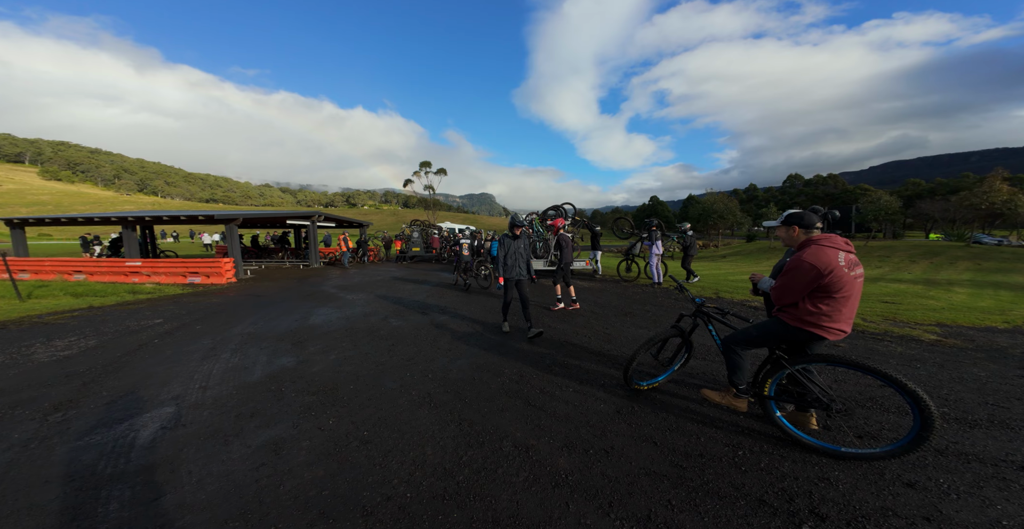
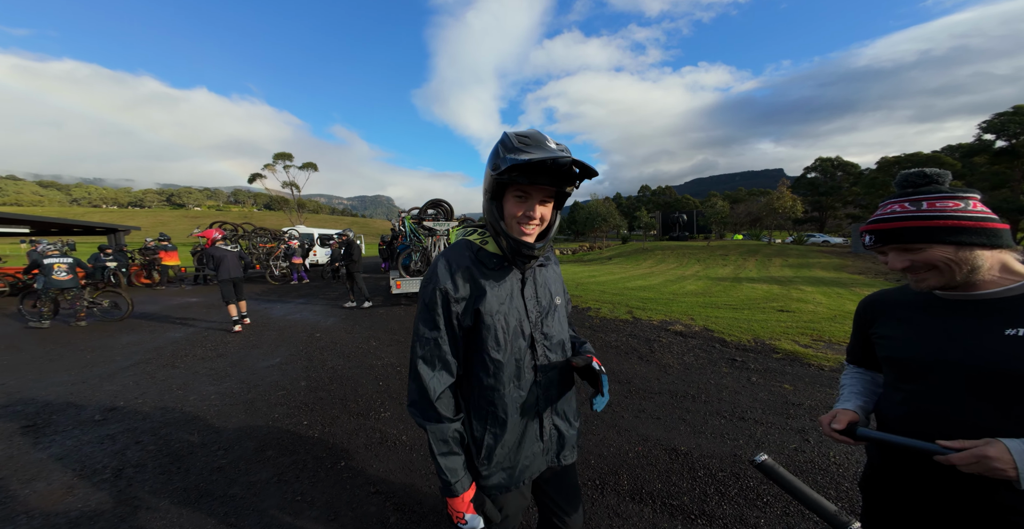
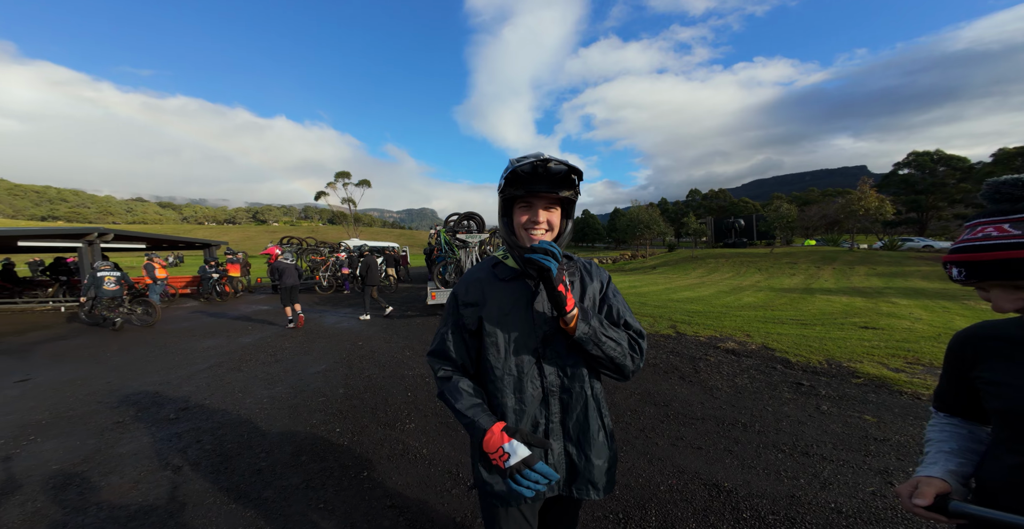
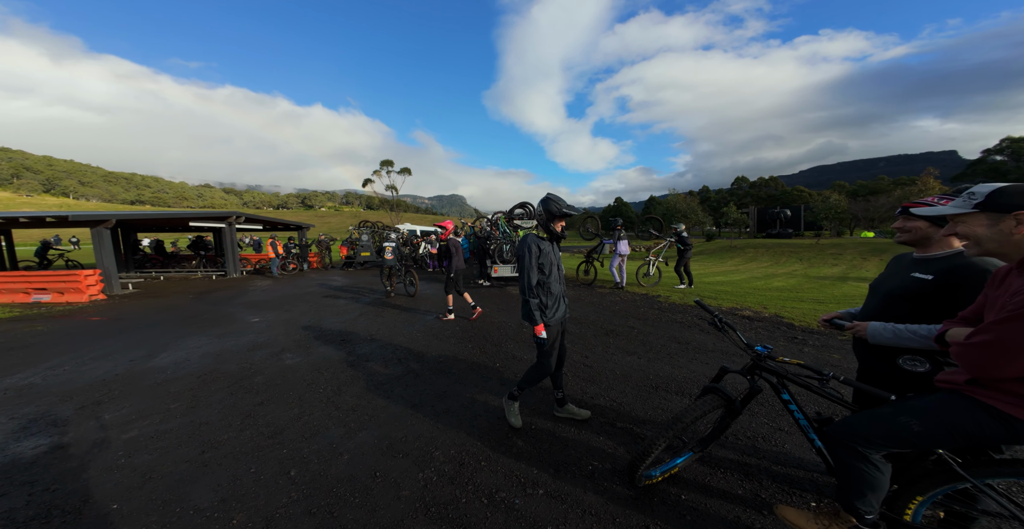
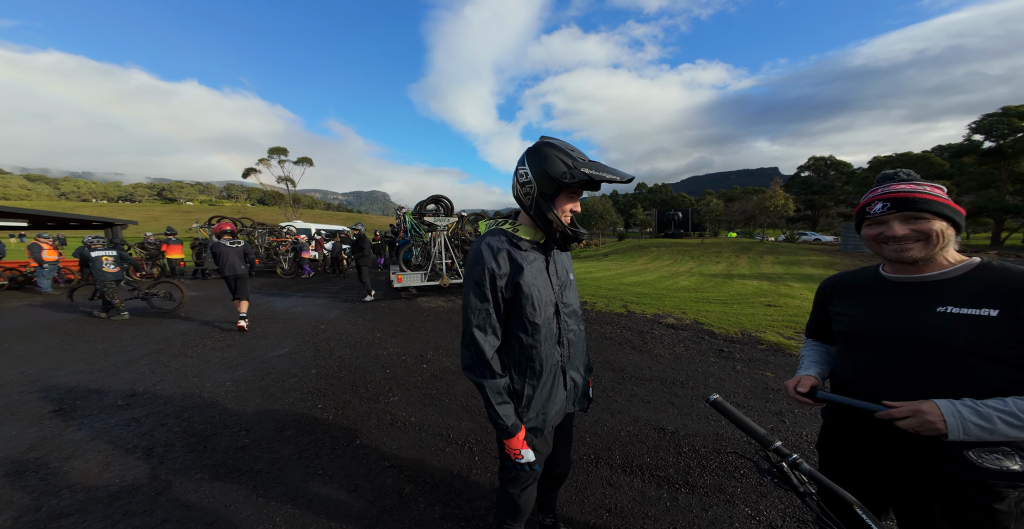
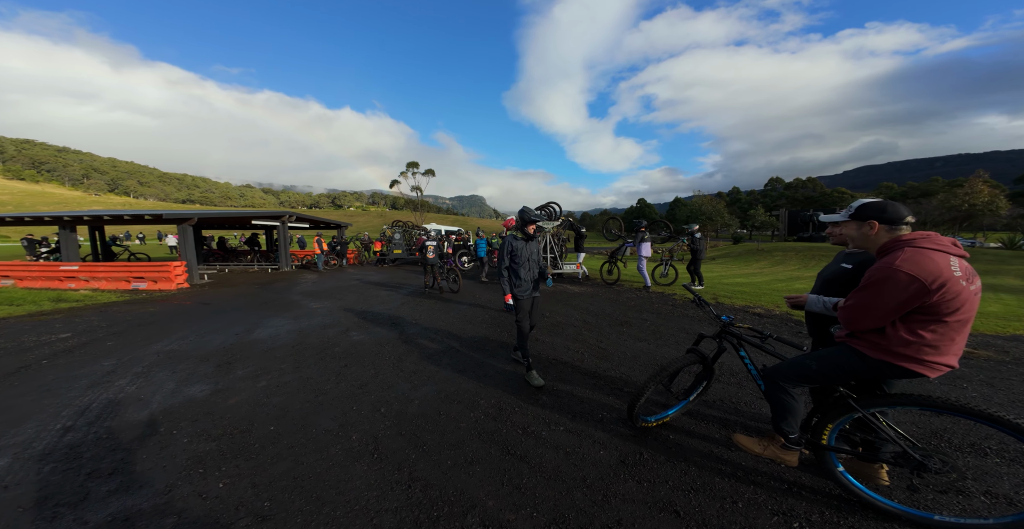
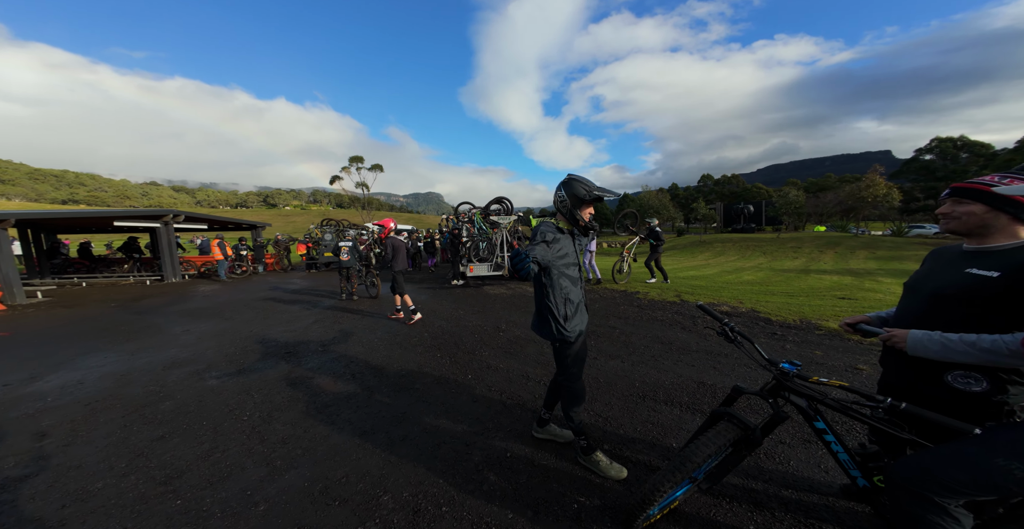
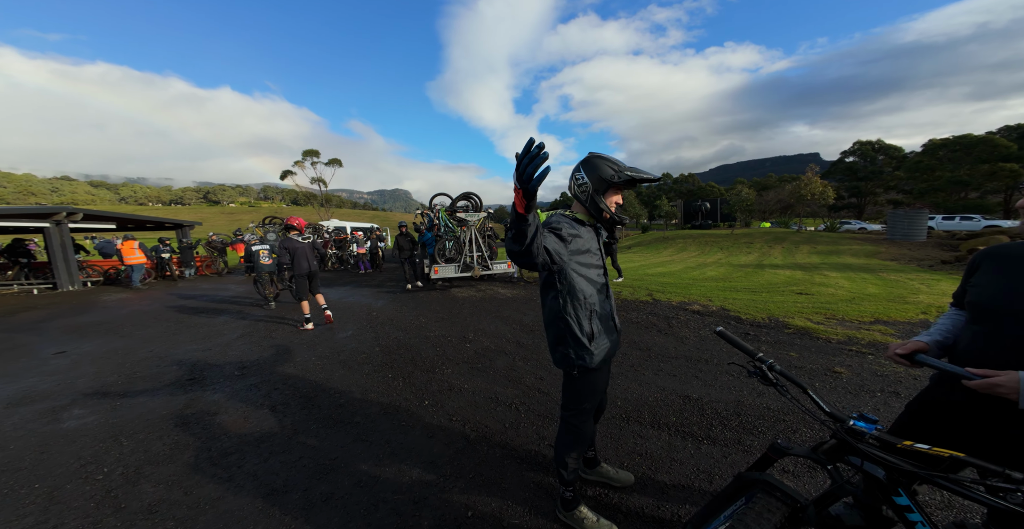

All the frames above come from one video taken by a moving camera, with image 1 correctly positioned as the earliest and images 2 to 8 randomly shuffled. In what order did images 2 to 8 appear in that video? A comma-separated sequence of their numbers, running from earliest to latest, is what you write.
6, 4, 7, 8, 5, 2, 3
